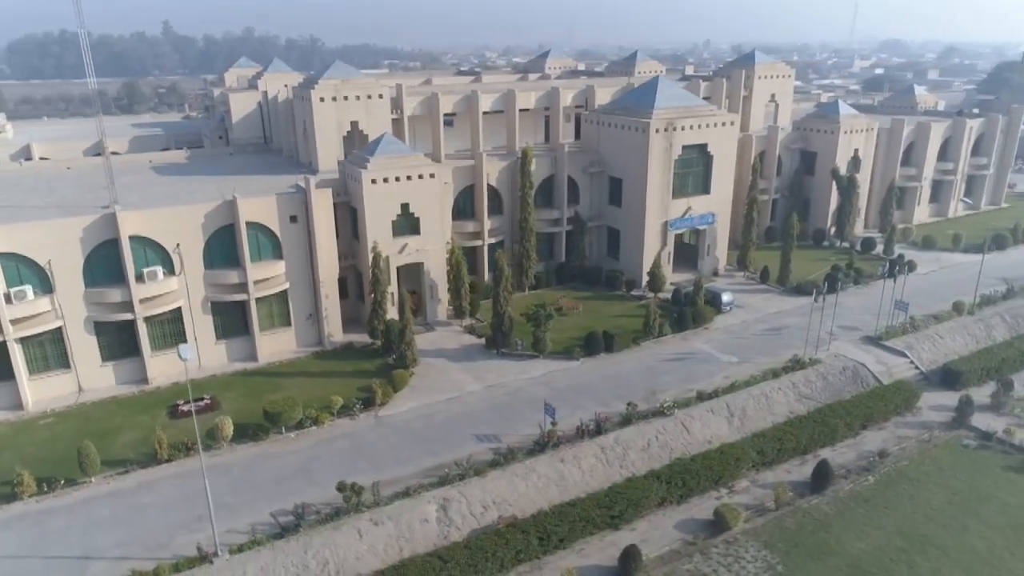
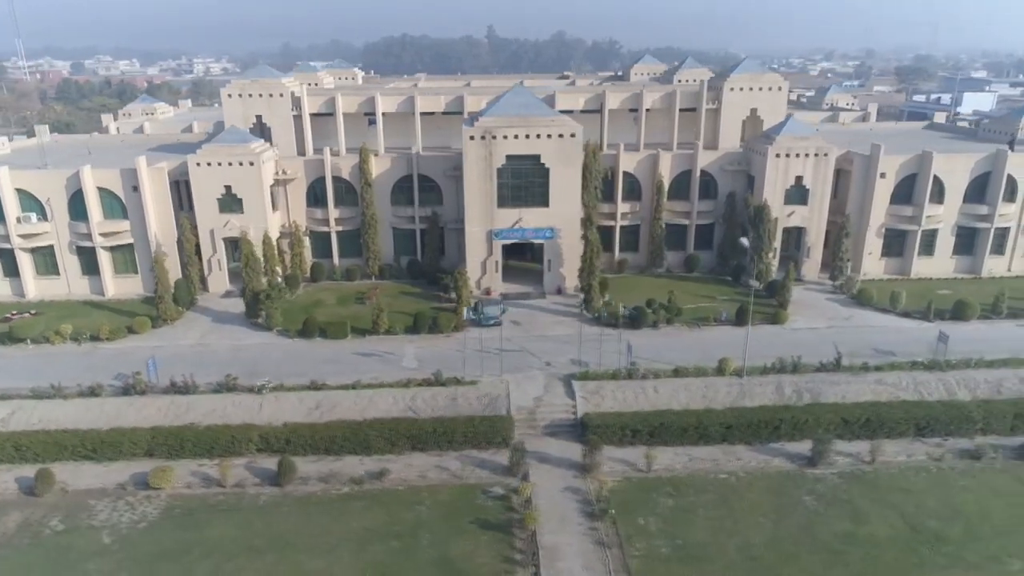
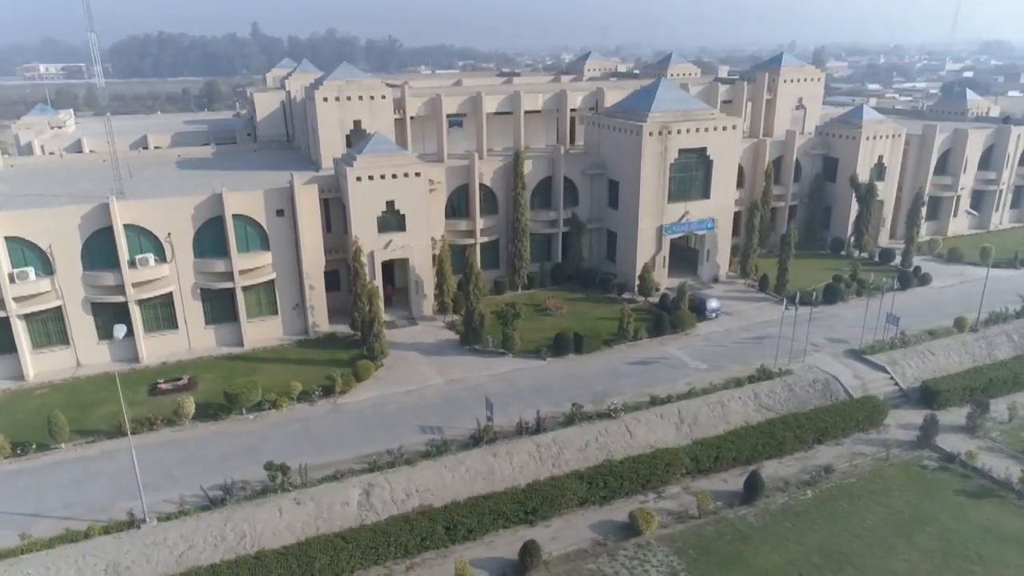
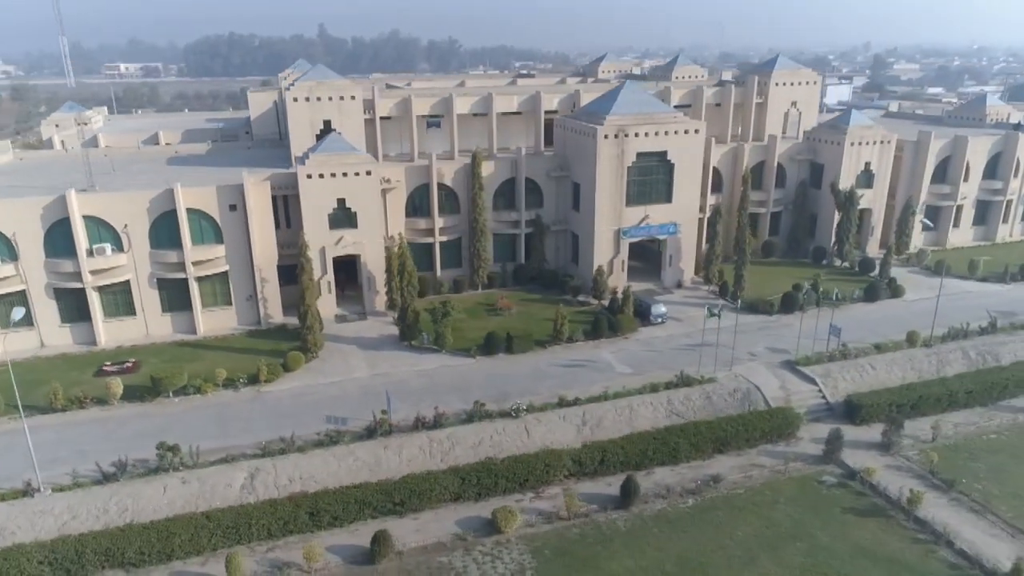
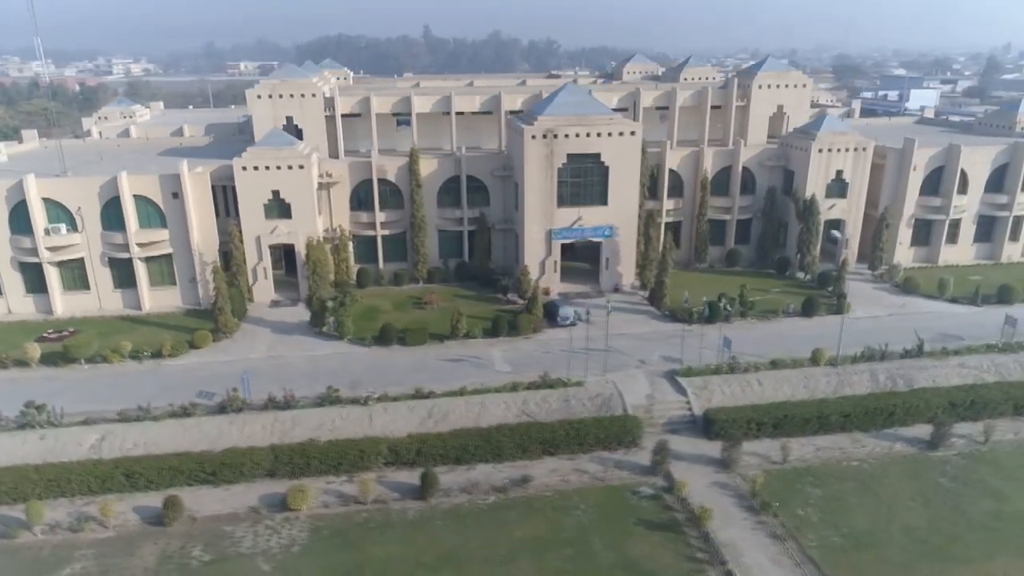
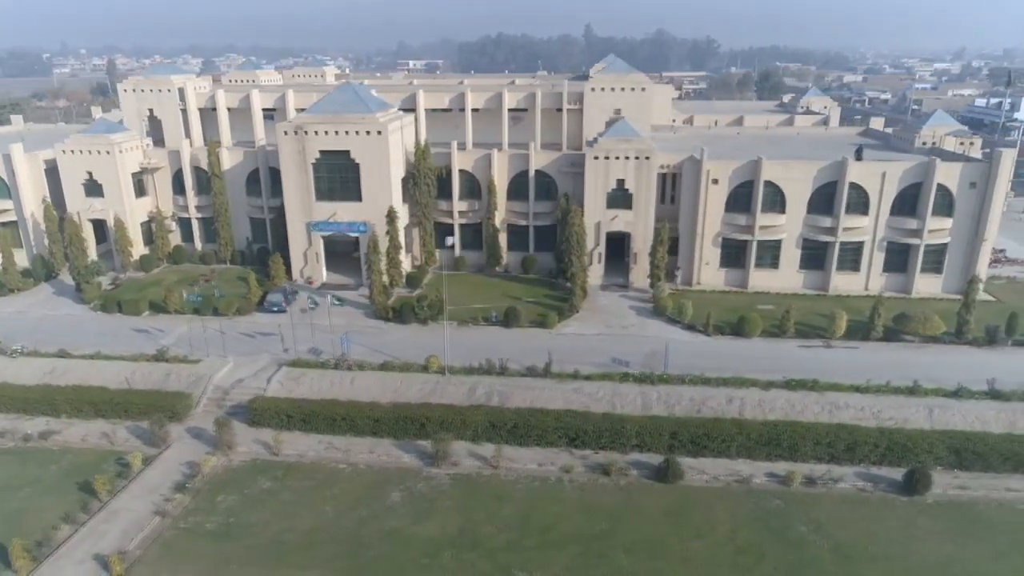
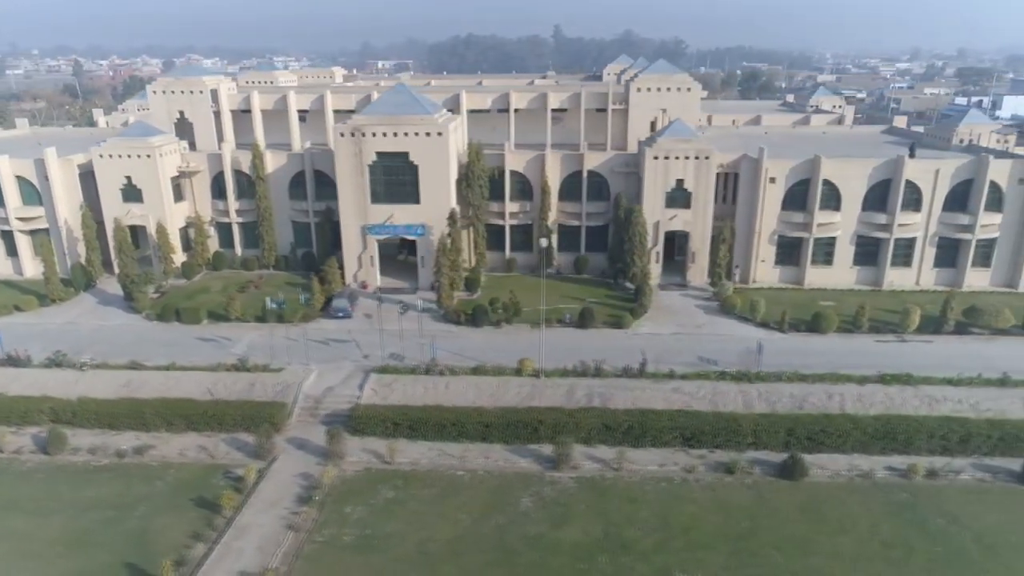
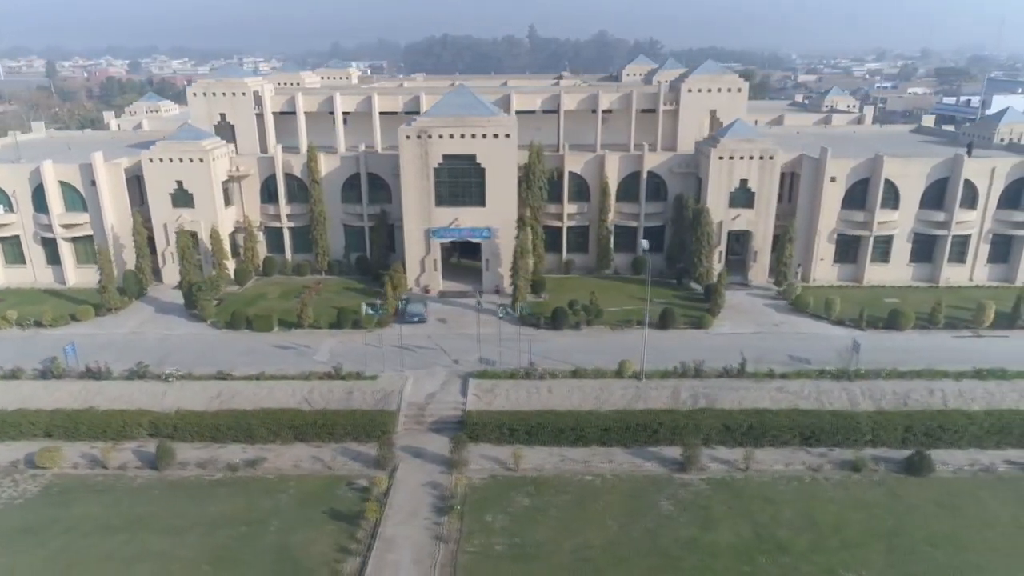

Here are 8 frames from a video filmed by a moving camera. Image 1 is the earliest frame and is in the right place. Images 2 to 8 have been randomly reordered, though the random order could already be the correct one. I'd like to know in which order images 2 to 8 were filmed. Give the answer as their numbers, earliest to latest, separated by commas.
3, 4, 5, 2, 8, 7, 6
